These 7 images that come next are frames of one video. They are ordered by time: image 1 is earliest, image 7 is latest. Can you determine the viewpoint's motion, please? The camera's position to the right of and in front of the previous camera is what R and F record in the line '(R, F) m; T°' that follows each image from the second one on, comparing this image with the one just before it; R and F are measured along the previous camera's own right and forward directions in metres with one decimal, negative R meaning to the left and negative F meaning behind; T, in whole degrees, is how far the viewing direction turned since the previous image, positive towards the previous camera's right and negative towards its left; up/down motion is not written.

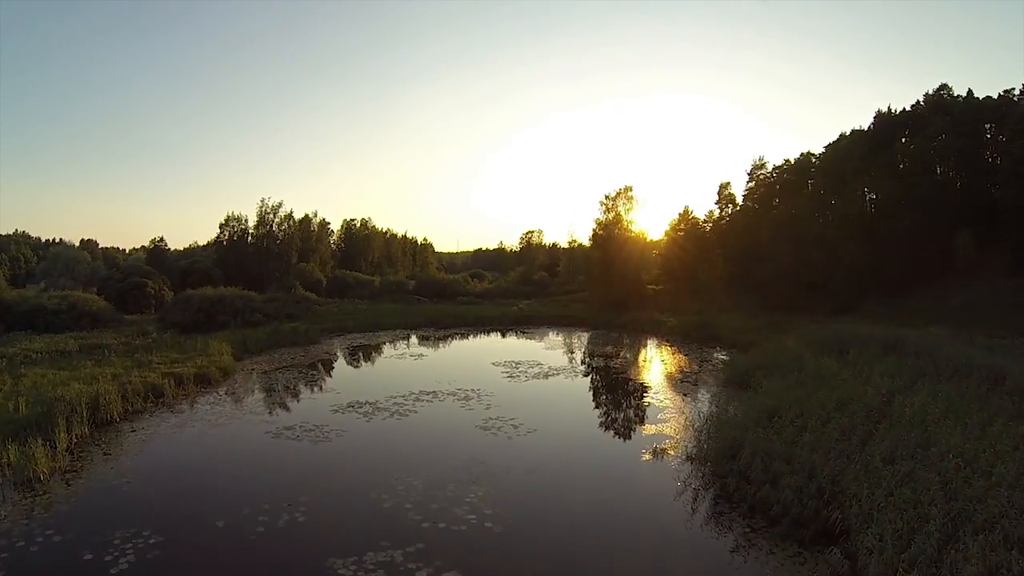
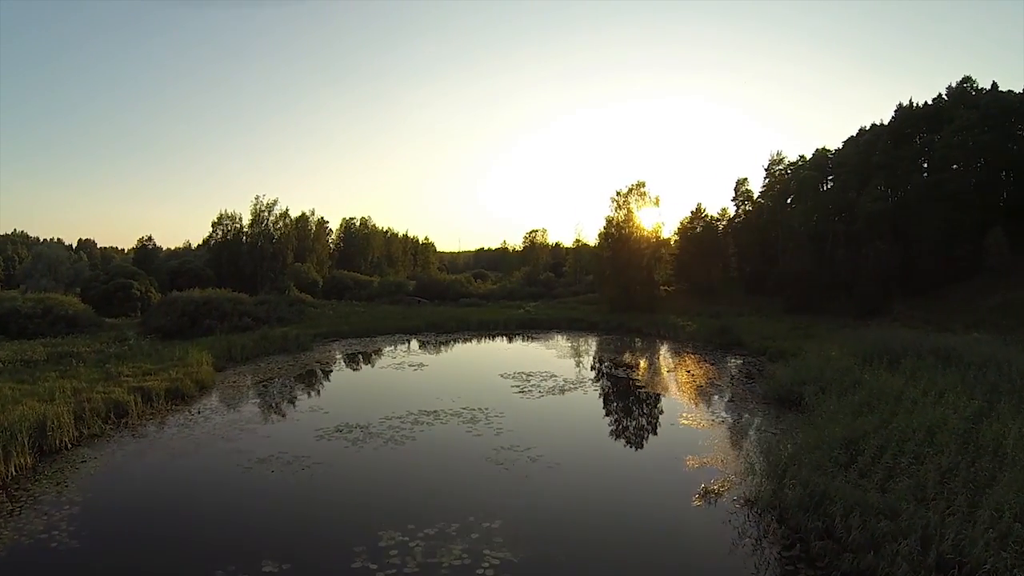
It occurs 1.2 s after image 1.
(-0.4, +2.6) m; 0°
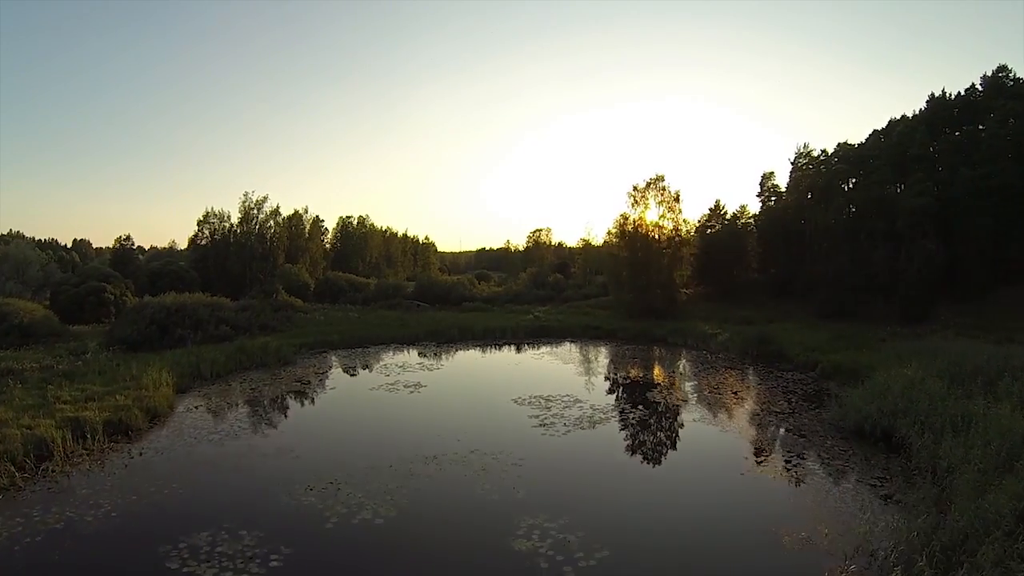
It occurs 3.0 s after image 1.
(-0.5, +3.7) m; 0°
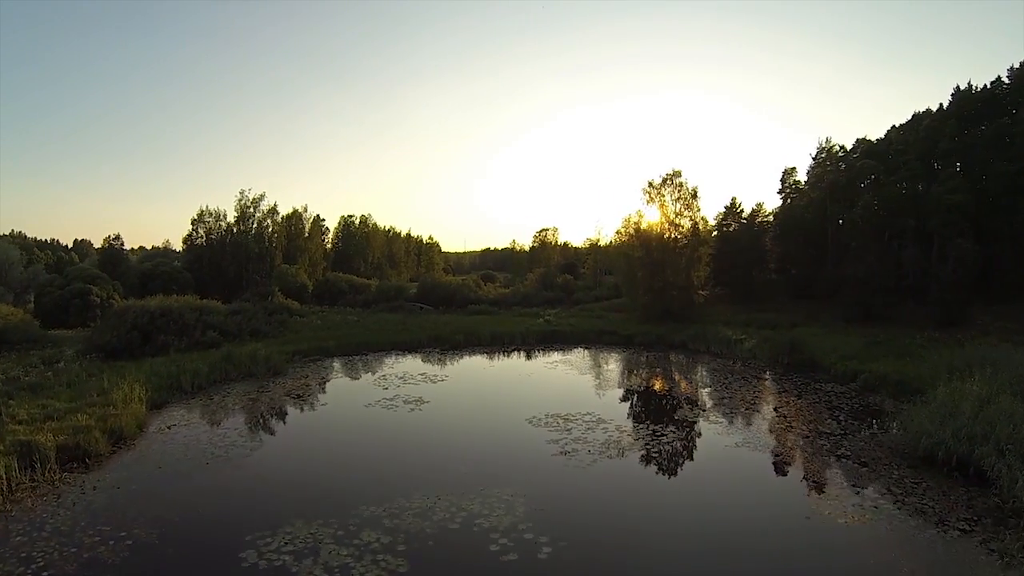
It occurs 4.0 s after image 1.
(-0.3, +2.2) m; 0°
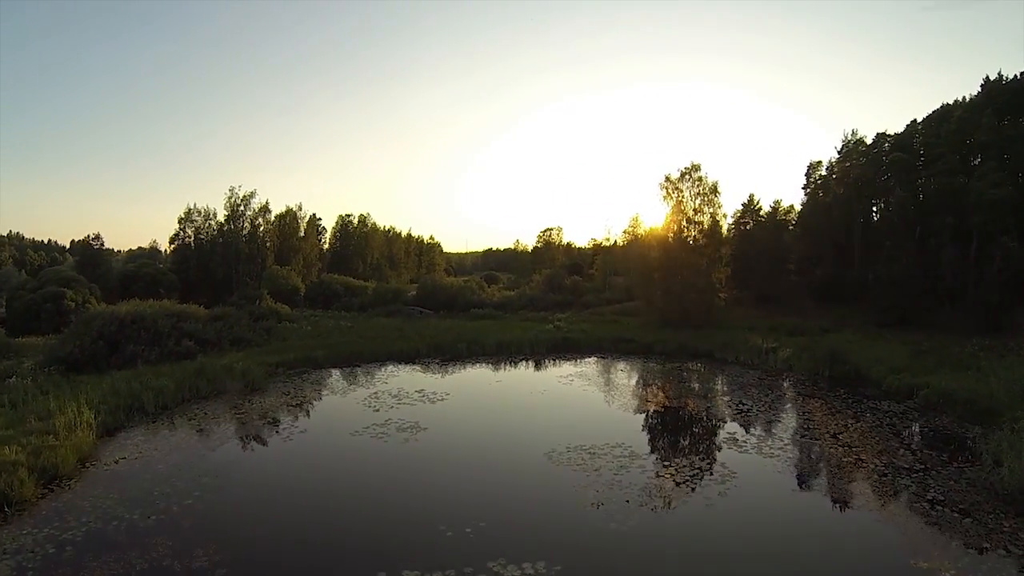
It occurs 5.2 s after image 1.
(-0.3, +2.8) m; 0°
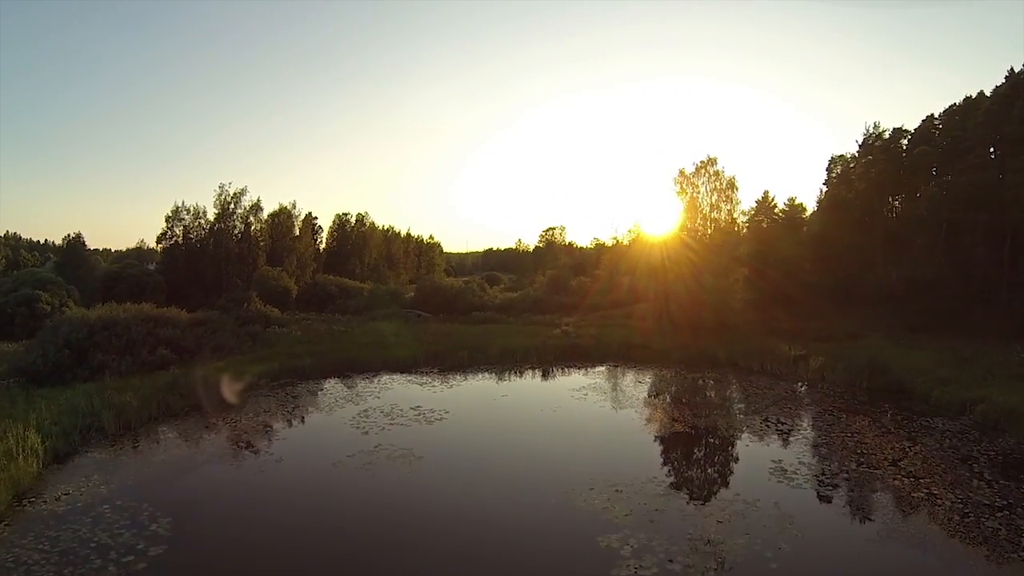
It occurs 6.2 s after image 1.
(-0.2, +2.2) m; 0°
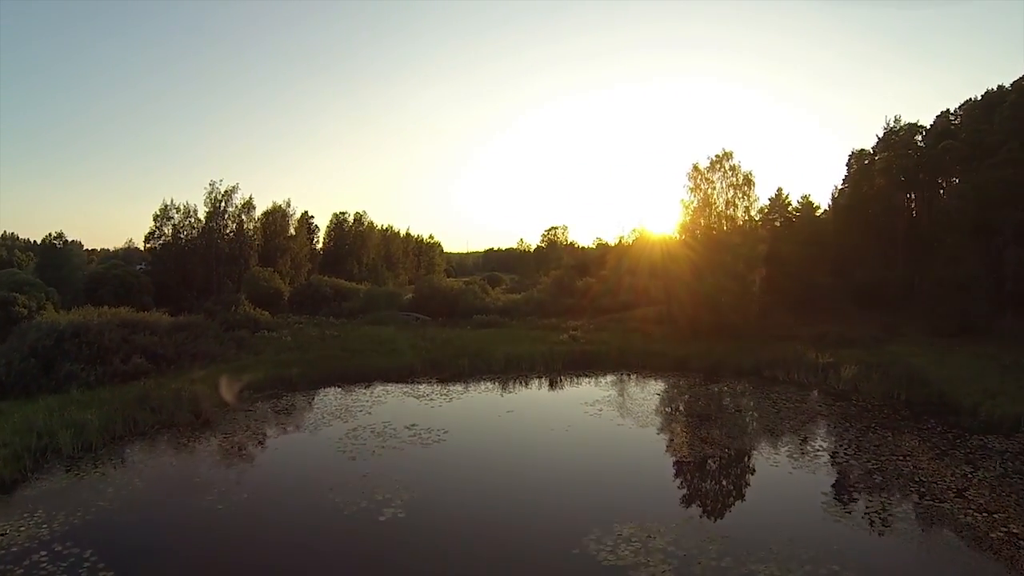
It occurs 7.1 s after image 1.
(-0.2, +1.9) m; 0°
